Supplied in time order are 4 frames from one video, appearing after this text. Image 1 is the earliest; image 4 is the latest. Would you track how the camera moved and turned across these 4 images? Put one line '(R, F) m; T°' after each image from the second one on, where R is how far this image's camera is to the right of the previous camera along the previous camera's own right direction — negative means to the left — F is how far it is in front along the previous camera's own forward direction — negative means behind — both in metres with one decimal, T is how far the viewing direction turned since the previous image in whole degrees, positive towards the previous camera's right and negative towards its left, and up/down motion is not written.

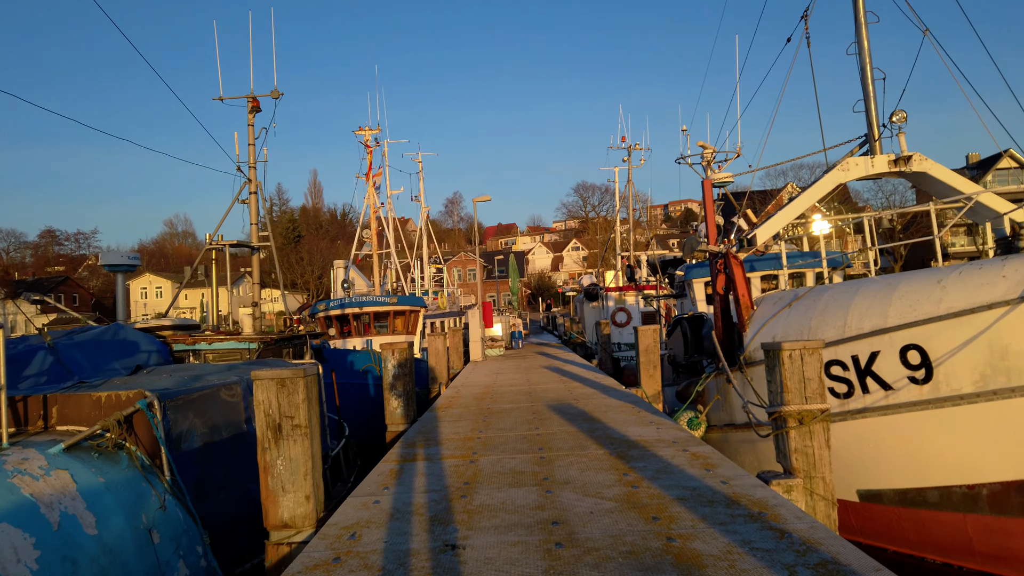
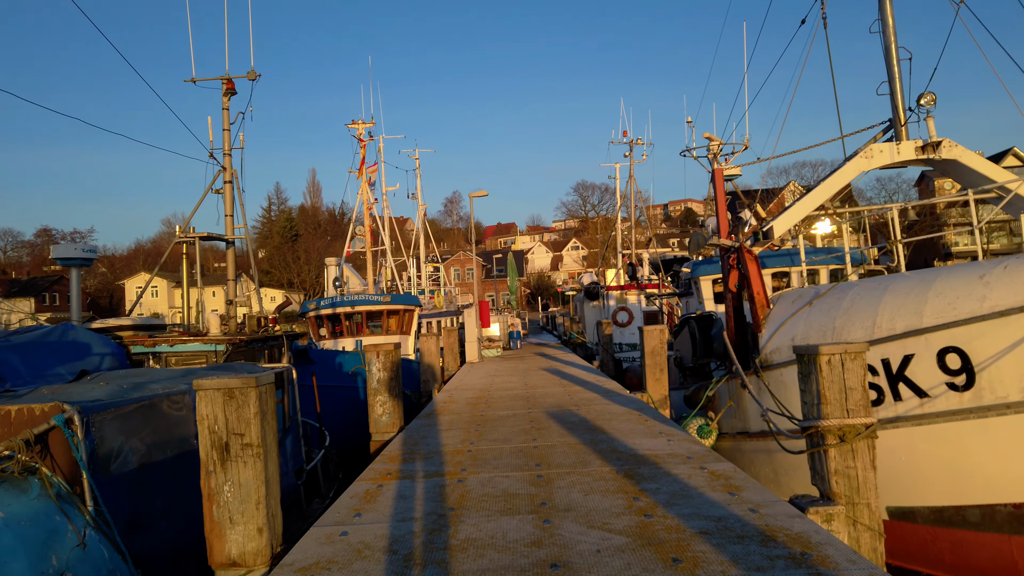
(0.0, +0.8) m; 0°
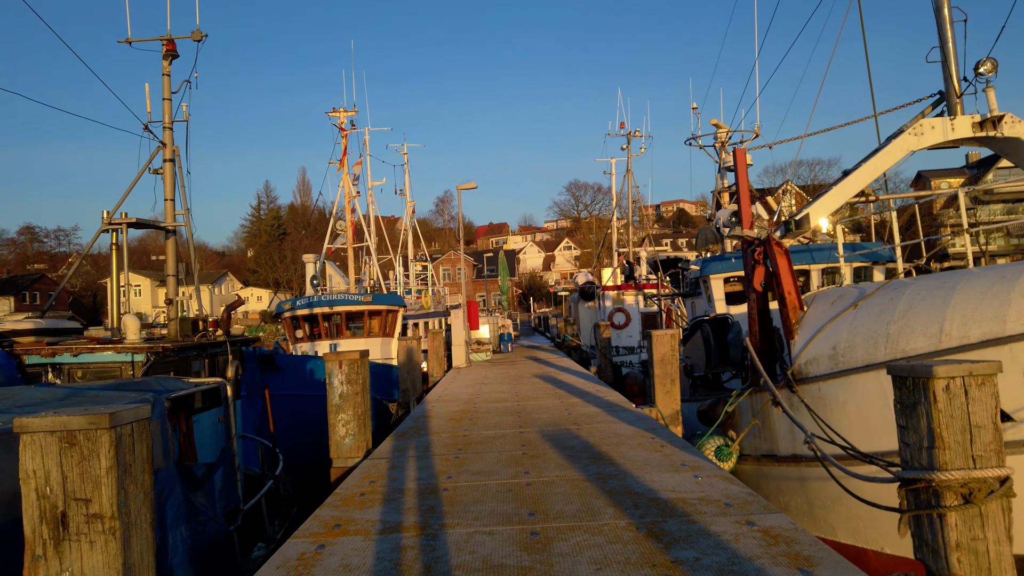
(0.0, +1.4) m; +1°
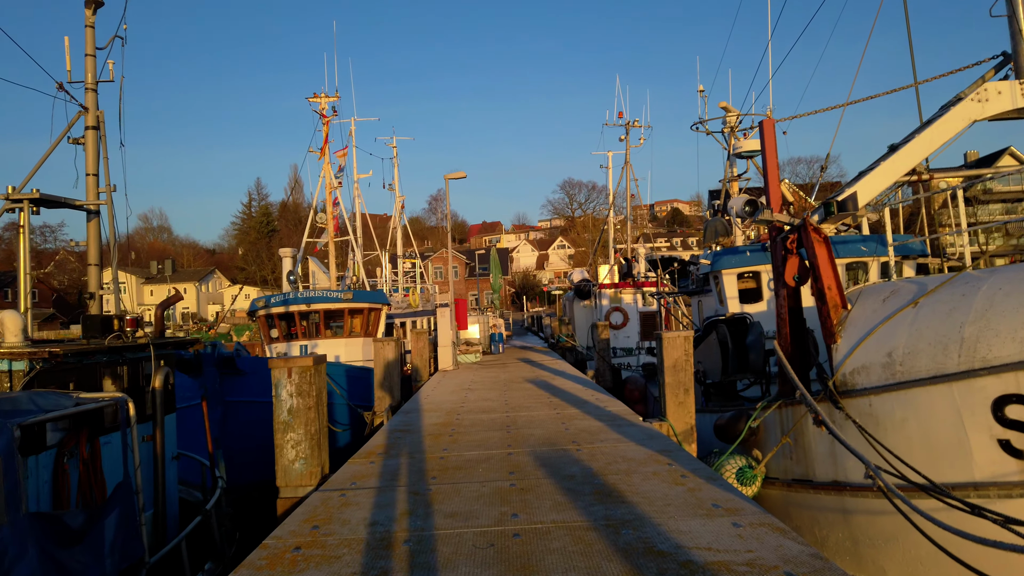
(+0.1, +1.3) m; +1°
